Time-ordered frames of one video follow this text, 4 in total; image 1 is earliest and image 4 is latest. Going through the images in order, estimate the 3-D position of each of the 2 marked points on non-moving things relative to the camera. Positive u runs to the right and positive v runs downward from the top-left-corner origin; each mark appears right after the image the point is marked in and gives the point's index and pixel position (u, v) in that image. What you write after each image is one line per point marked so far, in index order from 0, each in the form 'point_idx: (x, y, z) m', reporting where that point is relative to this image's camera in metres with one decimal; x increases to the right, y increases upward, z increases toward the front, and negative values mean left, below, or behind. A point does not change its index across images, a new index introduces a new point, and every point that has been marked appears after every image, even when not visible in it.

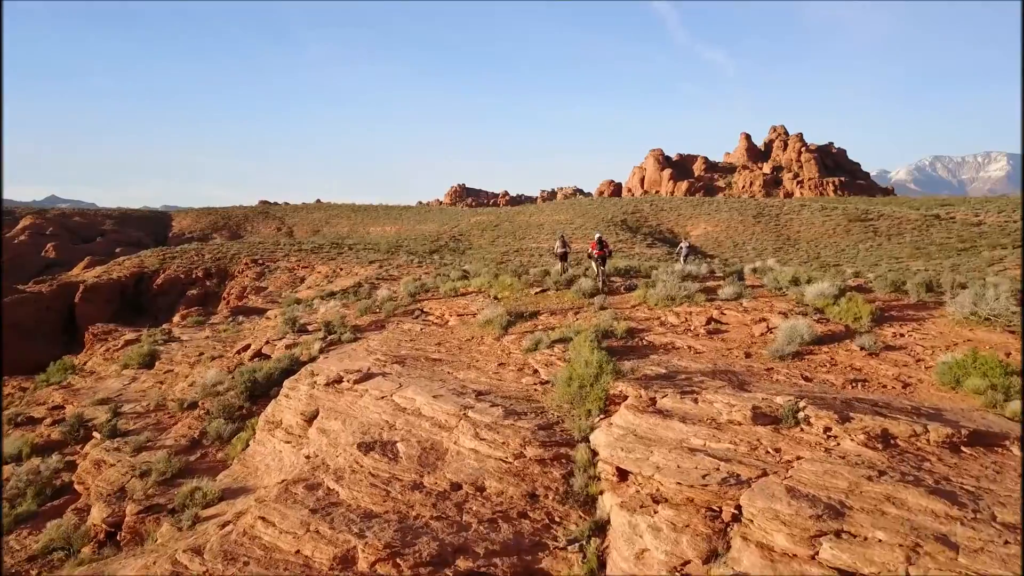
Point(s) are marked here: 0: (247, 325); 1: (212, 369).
0: (-6.5, -0.9, +18.1) m
1: (-4.6, -1.3, +11.3) m
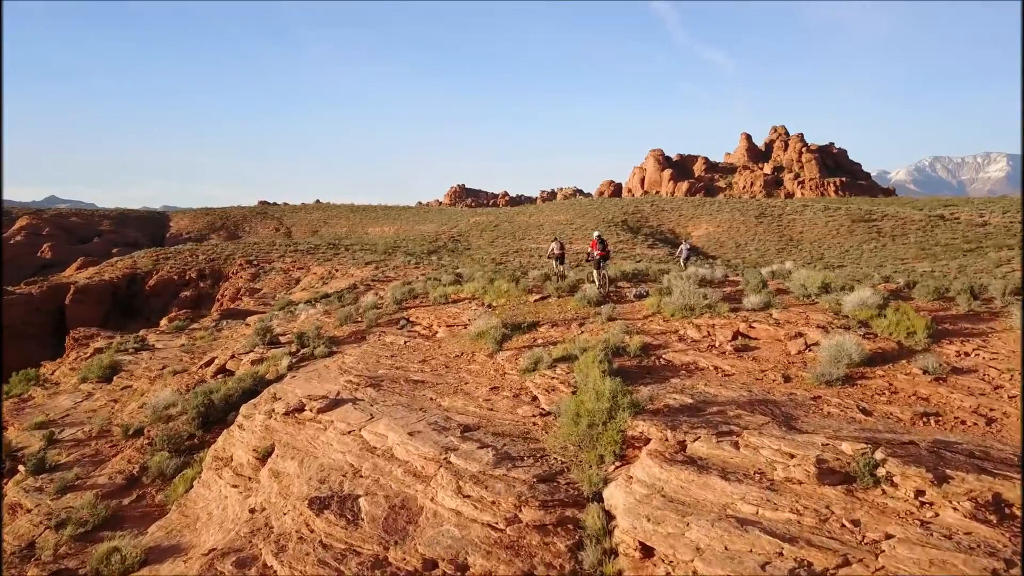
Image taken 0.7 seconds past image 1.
0: (-6.5, -1.0, +16.8) m
1: (-4.7, -1.4, +10.0) m
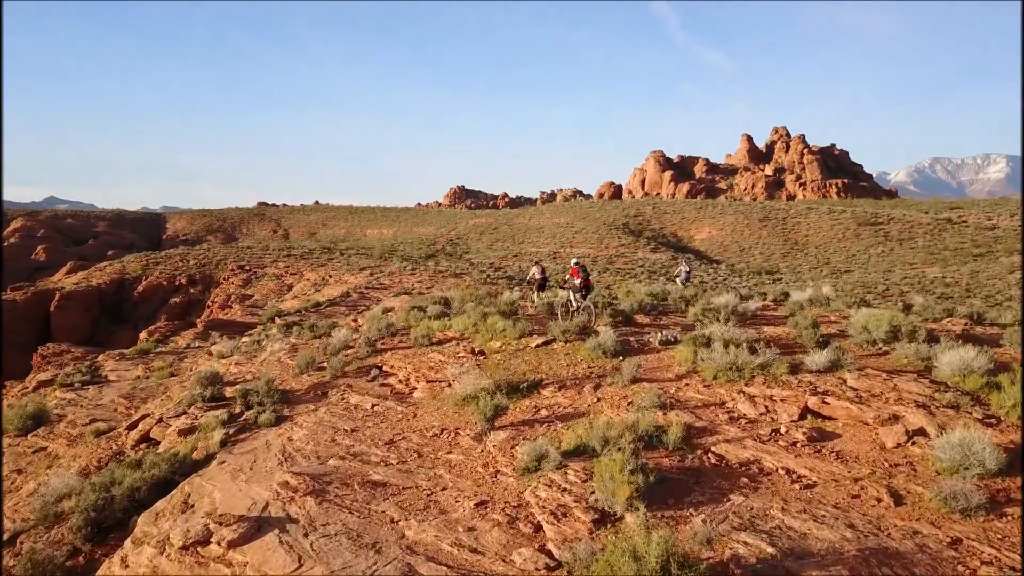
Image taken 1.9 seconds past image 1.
0: (-6.6, -1.5, +14.9) m
1: (-4.7, -1.9, +8.0) m
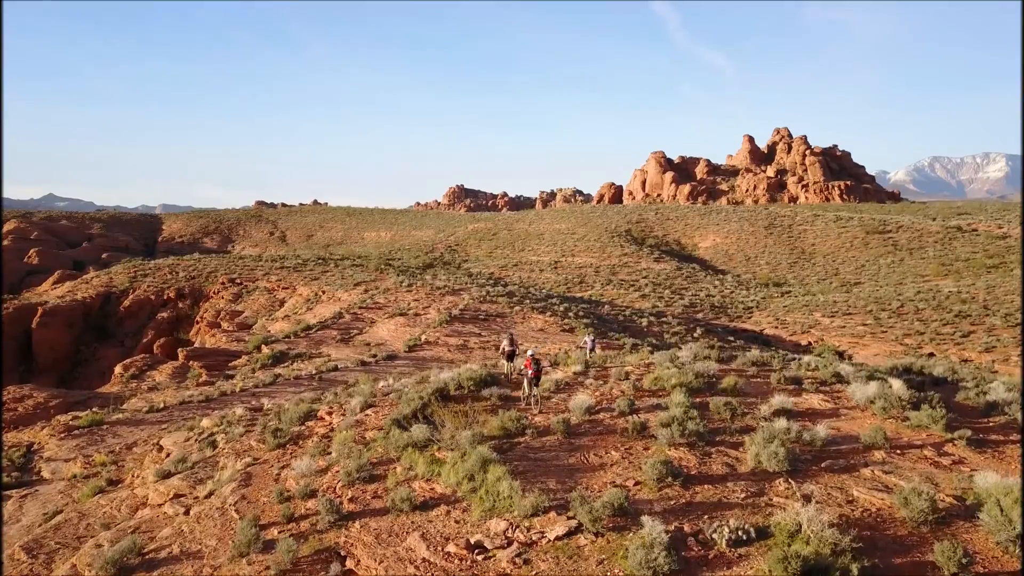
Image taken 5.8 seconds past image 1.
0: (-6.5, -3.0, +12.5) m
1: (-4.7, -3.4, +5.7) m
